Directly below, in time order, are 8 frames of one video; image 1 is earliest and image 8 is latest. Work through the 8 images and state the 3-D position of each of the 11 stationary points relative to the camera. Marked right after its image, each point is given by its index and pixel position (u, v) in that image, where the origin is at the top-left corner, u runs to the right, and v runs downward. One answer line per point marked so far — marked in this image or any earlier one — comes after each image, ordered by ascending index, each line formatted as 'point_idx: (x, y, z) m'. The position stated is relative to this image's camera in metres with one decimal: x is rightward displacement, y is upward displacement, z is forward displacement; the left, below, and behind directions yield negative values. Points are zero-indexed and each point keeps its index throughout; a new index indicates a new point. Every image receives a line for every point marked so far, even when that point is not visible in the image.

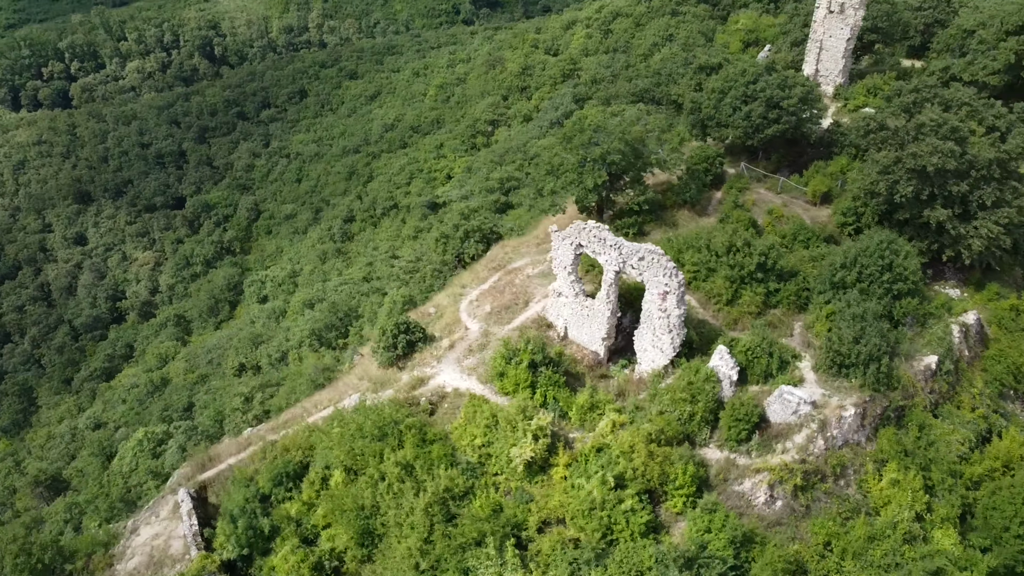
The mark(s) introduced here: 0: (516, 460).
0: (+0.1, -3.6, +16.9) m
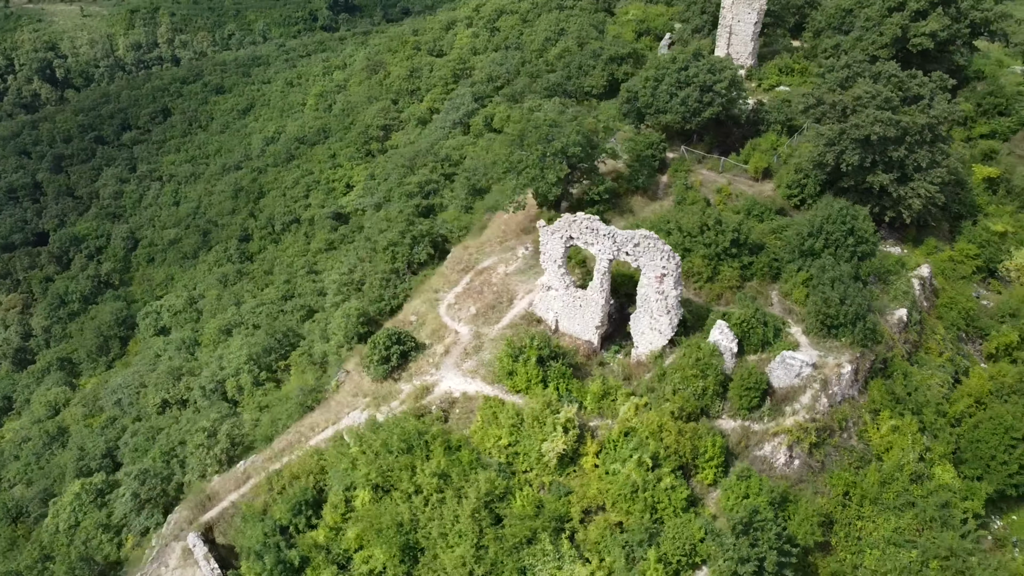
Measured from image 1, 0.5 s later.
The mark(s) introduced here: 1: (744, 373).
0: (+0.8, -3.5, +17.0) m
1: (+5.3, -2.0, +18.1) m
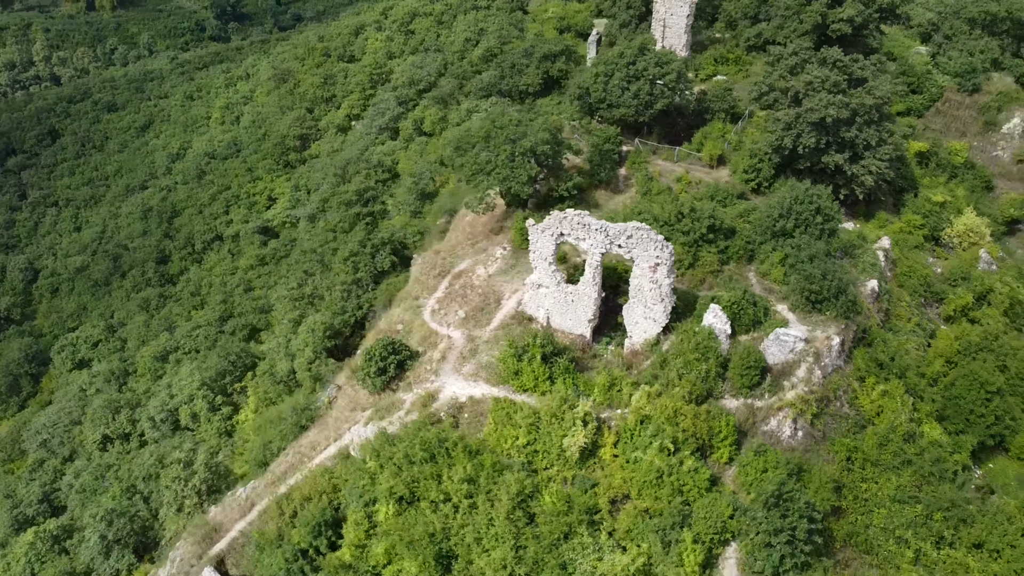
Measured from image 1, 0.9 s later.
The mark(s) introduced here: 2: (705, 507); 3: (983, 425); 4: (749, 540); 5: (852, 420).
0: (+1.2, -3.4, +17.2) m
1: (+5.5, -1.6, +18.8) m
2: (+4.0, -4.4, +16.2) m
3: (+11.2, -3.3, +19.4) m
4: (+4.8, -5.0, +16.0) m
5: (+7.9, -3.0, +18.8) m
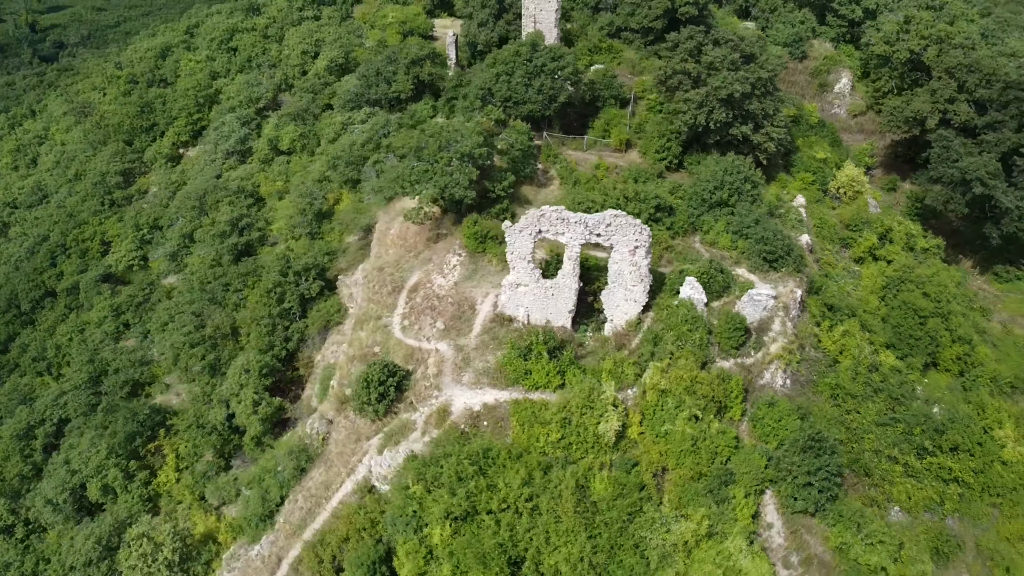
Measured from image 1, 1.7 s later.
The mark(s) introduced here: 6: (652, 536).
0: (+2.1, -3.2, +17.7) m
1: (+5.5, -0.8, +20.3) m
2: (+5.1, -3.8, +17.5) m
3: (+11.2, -1.6, +22.2) m
4: (+6.0, -4.3, +17.5) m
5: (+8.1, -1.8, +20.8) m
6: (+2.9, -5.0, +16.4) m
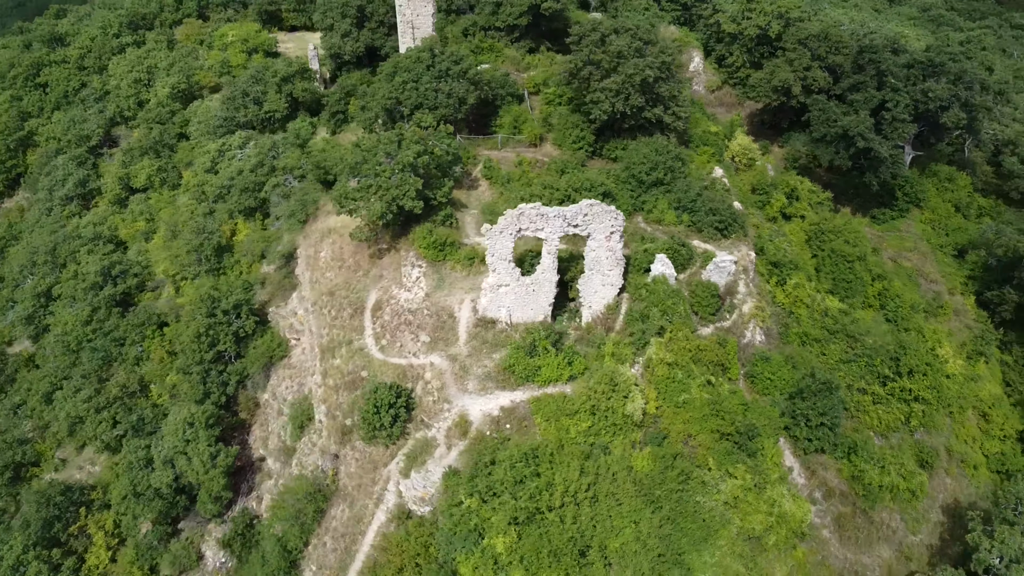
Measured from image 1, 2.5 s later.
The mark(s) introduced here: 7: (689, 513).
0: (+2.8, -2.9, +18.4) m
1: (+5.2, 0.0, +21.6) m
2: (+5.8, -2.9, +18.8) m
3: (+10.4, 0.0, +24.6) m
4: (+6.8, -3.3, +19.0) m
5: (+7.7, -0.7, +22.7) m
6: (+4.2, -4.5, +17.3) m
7: (+3.8, -4.7, +17.1) m
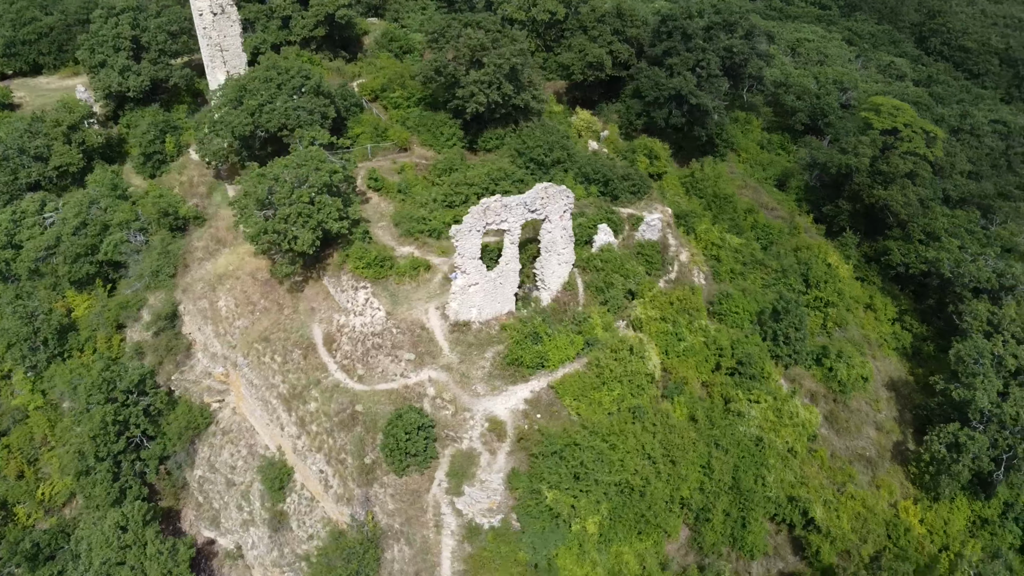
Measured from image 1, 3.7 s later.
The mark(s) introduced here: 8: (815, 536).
0: (+3.4, -2.0, +19.3) m
1: (+3.9, +1.2, +23.0) m
2: (+6.1, -1.4, +20.7) m
3: (+7.7, +2.2, +27.6) m
4: (+7.0, -1.6, +21.2) m
5: (+6.0, +1.0, +24.9) m
6: (+5.4, -3.2, +18.8) m
7: (+5.1, -3.5, +18.5) m
8: (+6.7, -5.4, +17.6) m
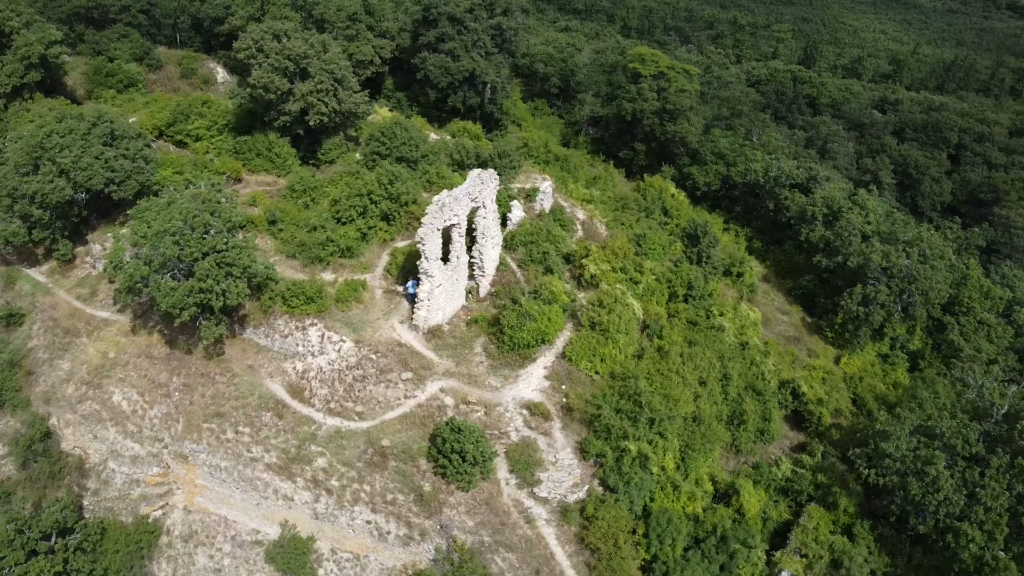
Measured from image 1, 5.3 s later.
0: (+3.2, -0.7, +20.7) m
1: (+1.4, +2.3, +24.1) m
2: (+4.9, +0.5, +23.0) m
3: (+2.6, +4.0, +29.8) m
4: (+5.5, +0.6, +23.8) m
5: (+2.5, +2.6, +26.7) m
6: (+5.5, -1.3, +21.1) m
7: (+5.5, -1.6, +20.7) m
8: (+7.7, -3.0, +20.7) m
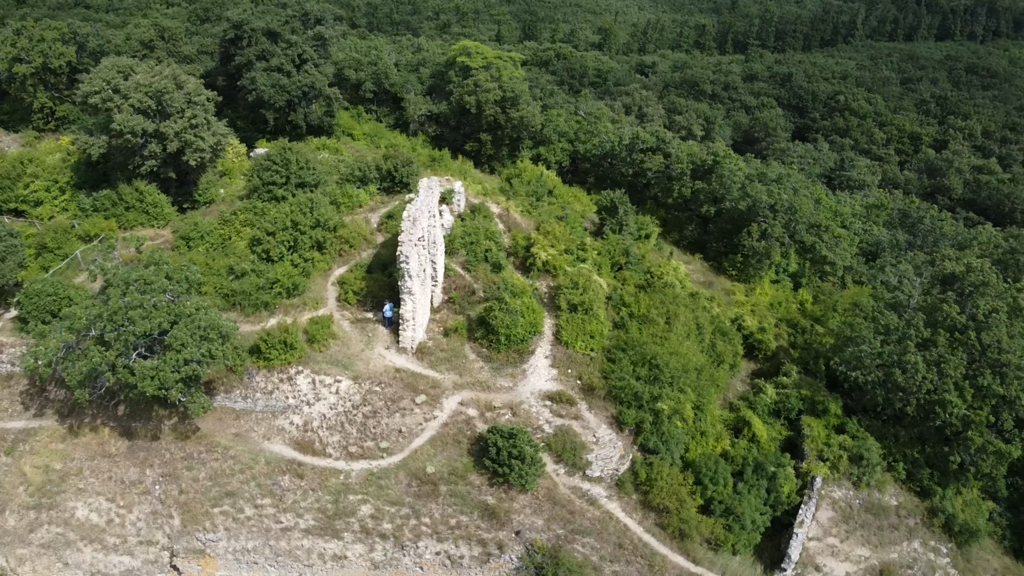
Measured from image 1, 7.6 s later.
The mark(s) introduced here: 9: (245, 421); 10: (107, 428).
0: (+2.5, 0.0, +21.8) m
1: (-0.9, +2.4, +24.3) m
2: (+3.1, +1.4, +24.4) m
3: (-1.9, +4.1, +30.0) m
4: (+3.4, +1.6, +25.4) m
5: (-0.7, +2.8, +27.1) m
6: (+4.7, -0.1, +22.9) m
7: (+4.8, -0.5, +22.6) m
8: (+7.1, -1.3, +23.2) m
9: (-6.1, -3.1, +18.7) m
10: (-9.3, -3.2, +18.5) m
